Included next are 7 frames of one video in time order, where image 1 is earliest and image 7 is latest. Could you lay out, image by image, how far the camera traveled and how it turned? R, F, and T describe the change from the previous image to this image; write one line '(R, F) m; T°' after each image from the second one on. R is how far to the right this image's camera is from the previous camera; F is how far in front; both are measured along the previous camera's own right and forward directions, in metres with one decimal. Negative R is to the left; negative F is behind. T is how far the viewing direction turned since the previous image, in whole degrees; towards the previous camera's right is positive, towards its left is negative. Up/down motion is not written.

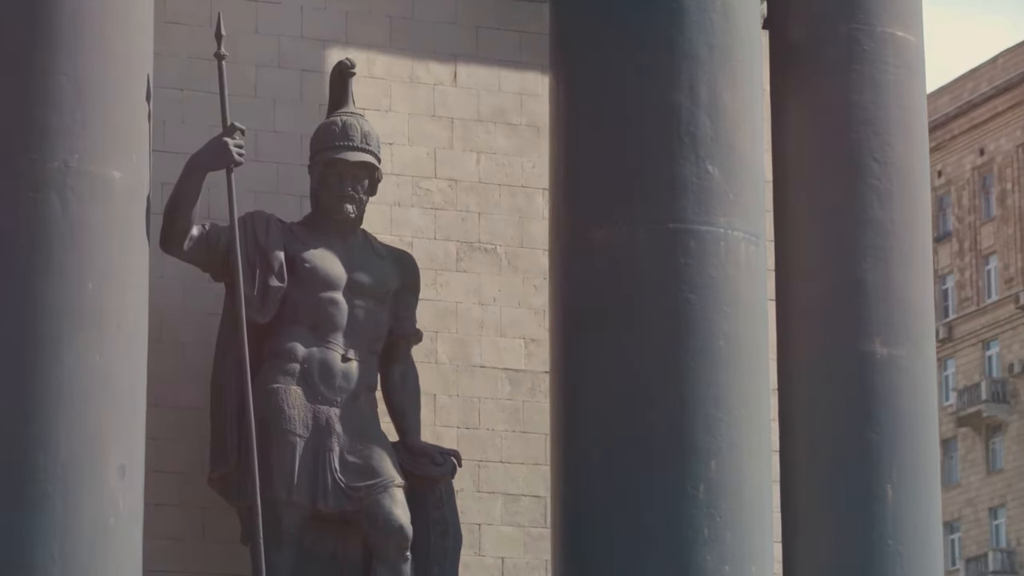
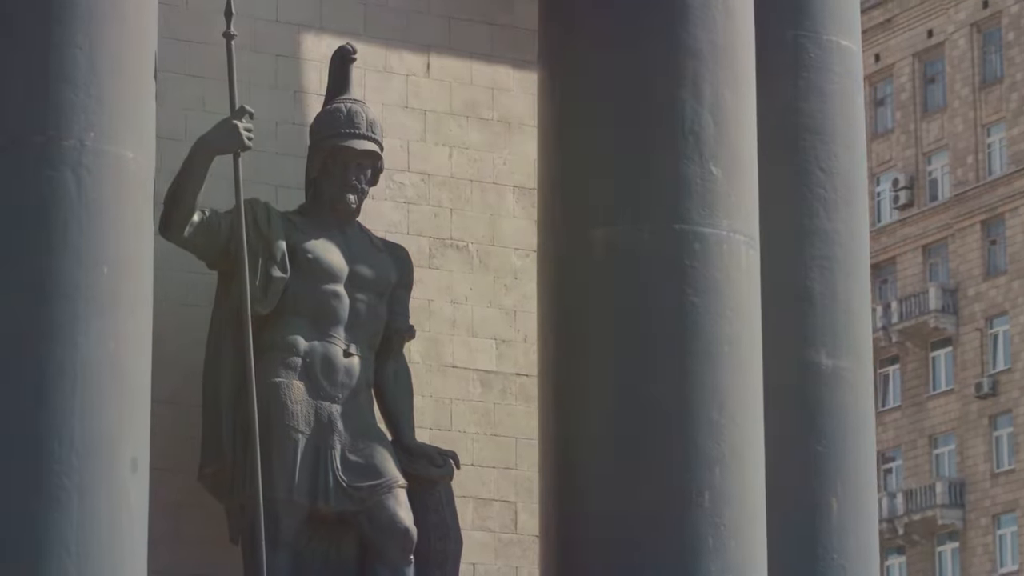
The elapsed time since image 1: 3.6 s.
(-1.6, +0.6) m; +6°
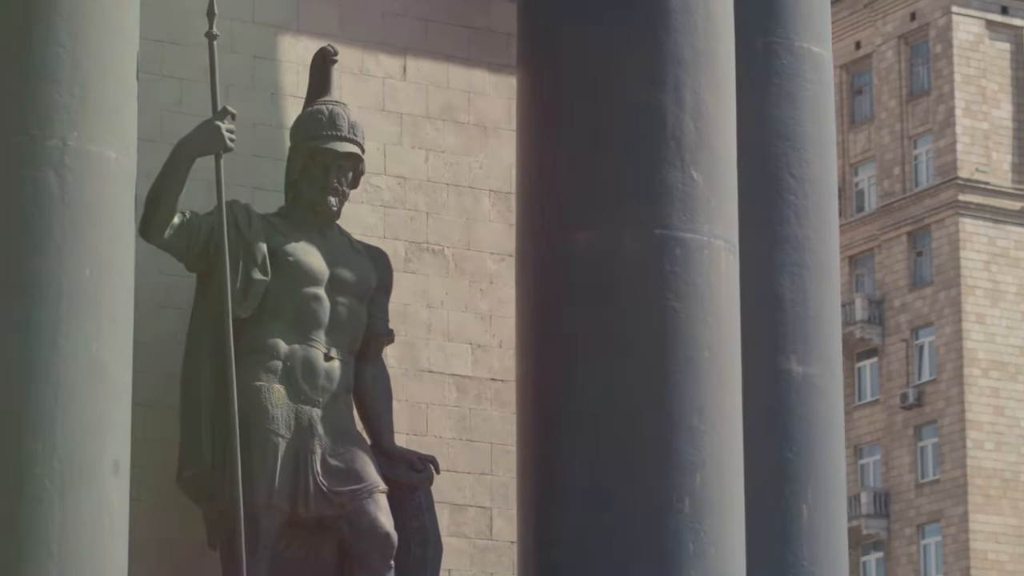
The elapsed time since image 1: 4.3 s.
(-0.3, +0.1) m; +1°
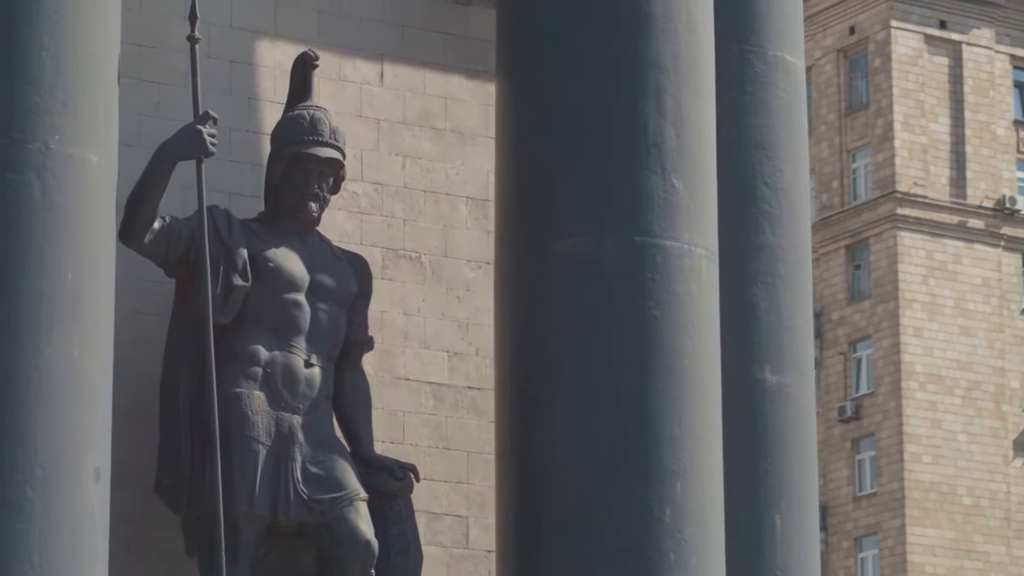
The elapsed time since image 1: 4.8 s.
(-0.2, +0.1) m; +1°
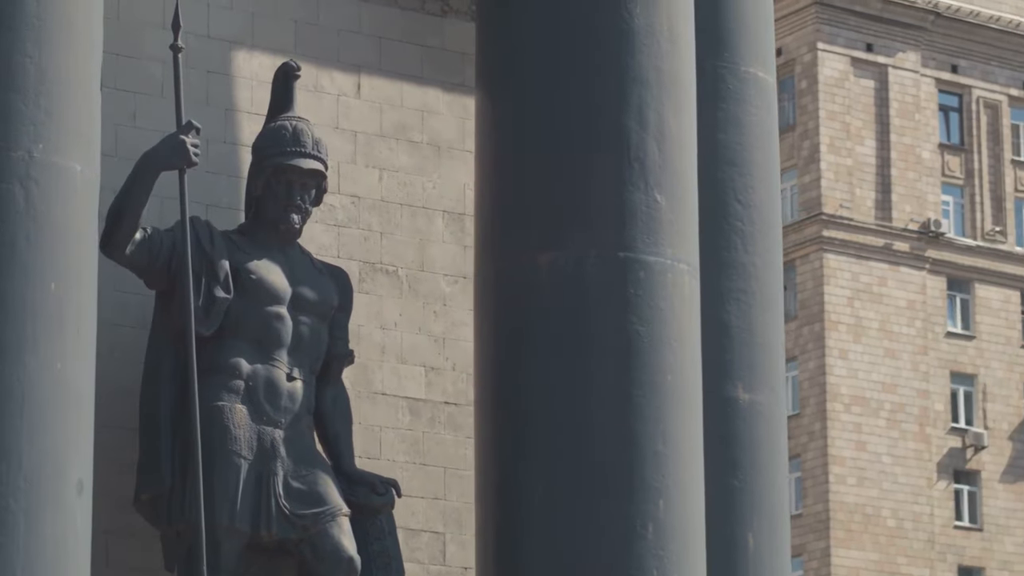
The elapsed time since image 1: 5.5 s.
(-0.3, +0.1) m; +1°
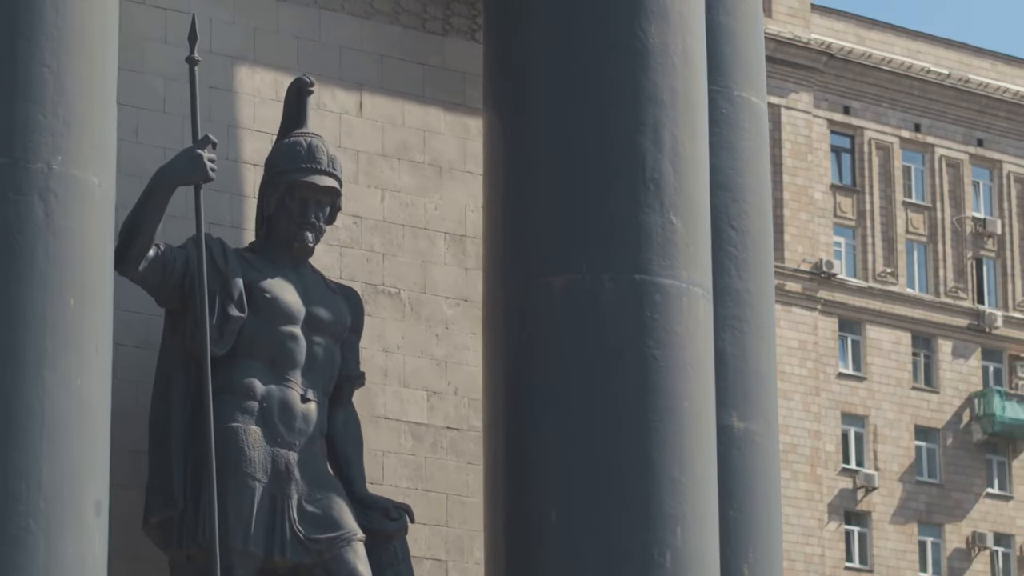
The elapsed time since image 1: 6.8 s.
(-0.6, +0.3) m; +2°
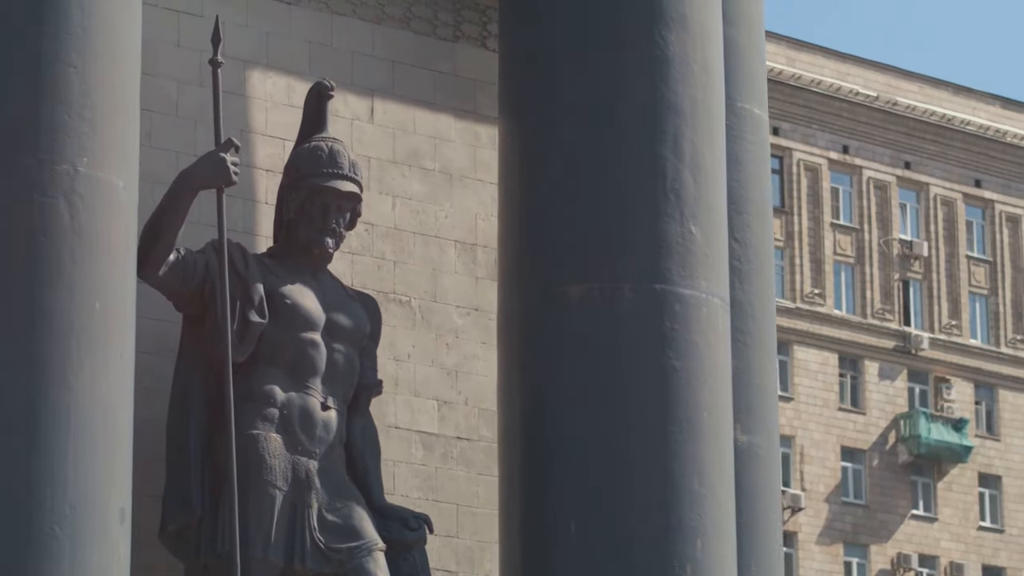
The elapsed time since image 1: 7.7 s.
(-0.4, +0.2) m; +1°
